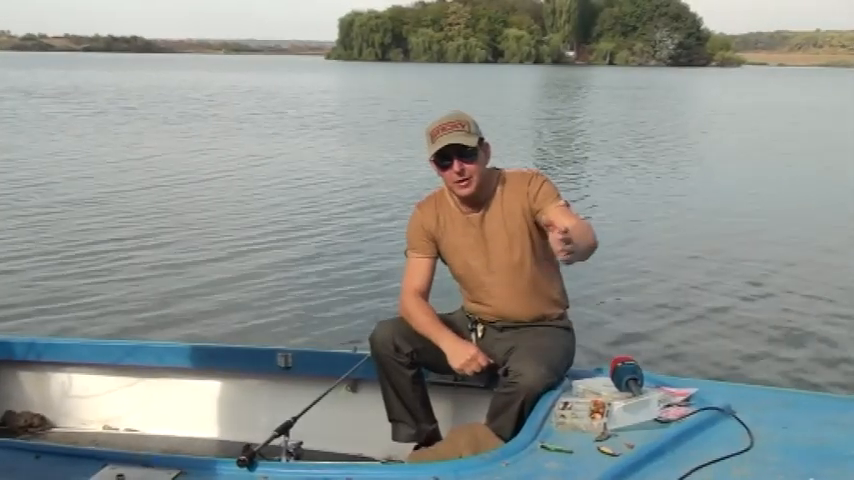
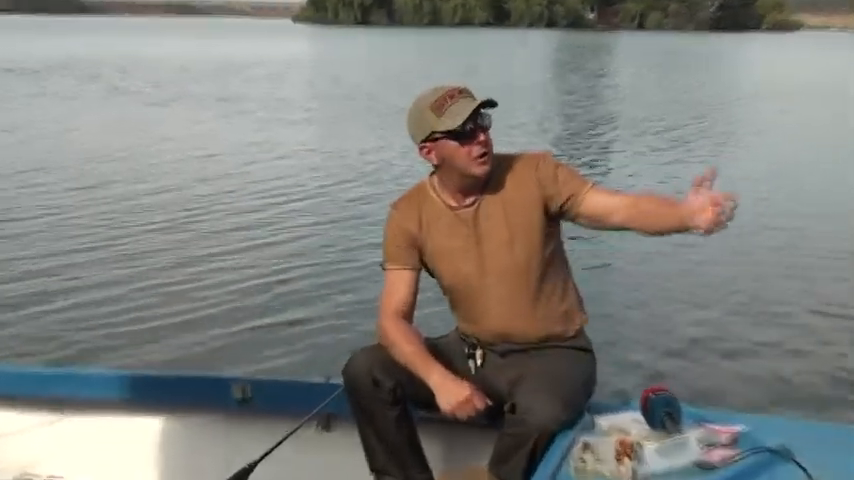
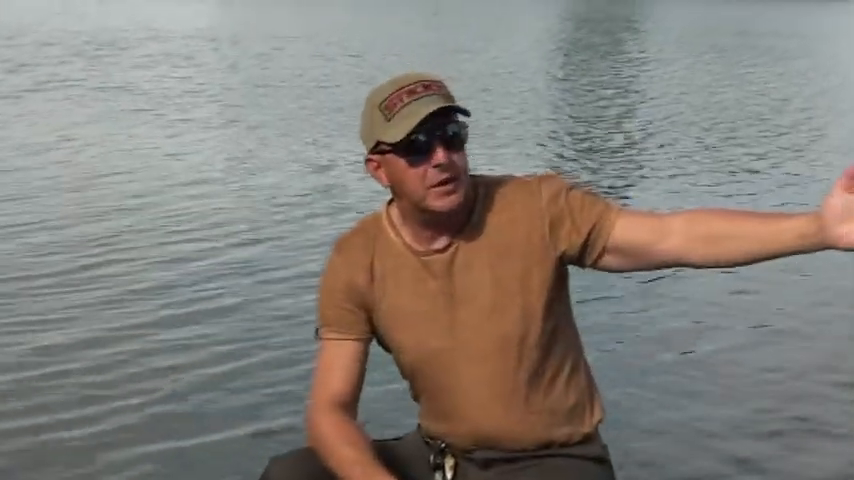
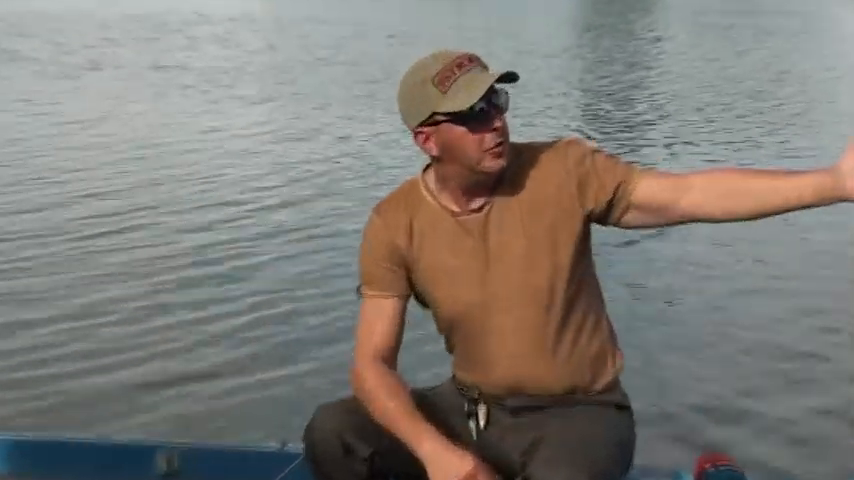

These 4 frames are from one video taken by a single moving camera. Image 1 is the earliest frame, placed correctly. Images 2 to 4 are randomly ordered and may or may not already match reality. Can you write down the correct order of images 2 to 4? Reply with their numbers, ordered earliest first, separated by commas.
2, 4, 3
